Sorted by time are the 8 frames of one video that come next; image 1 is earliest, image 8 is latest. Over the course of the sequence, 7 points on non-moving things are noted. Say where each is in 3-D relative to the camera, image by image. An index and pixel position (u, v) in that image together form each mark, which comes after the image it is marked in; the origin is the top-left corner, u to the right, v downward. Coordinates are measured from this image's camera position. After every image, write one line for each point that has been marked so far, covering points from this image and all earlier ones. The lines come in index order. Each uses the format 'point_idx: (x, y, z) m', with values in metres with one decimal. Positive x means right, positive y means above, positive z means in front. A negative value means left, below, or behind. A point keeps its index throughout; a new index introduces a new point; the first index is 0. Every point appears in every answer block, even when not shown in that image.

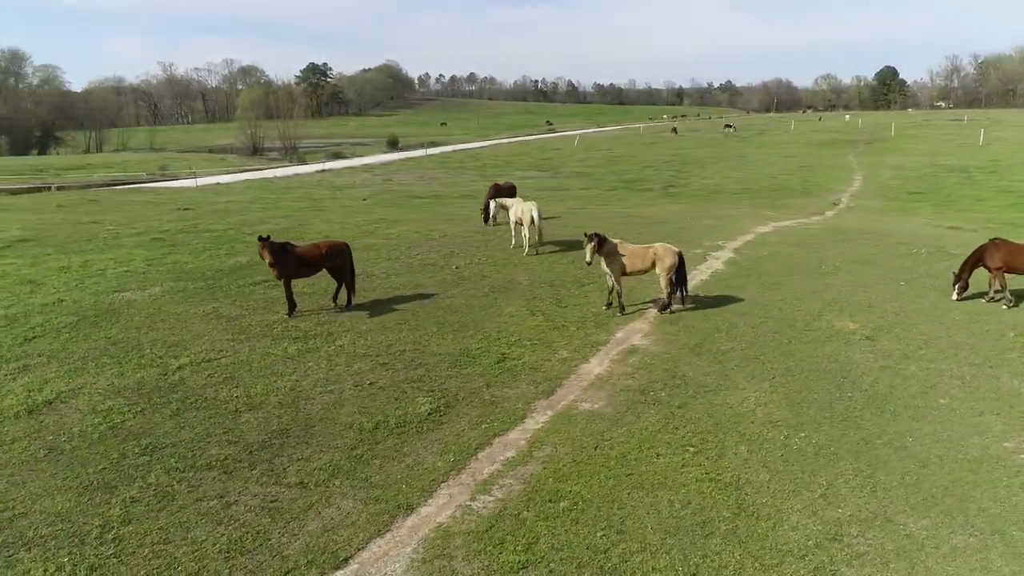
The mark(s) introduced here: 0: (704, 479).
0: (+1.8, -1.8, +6.8) m
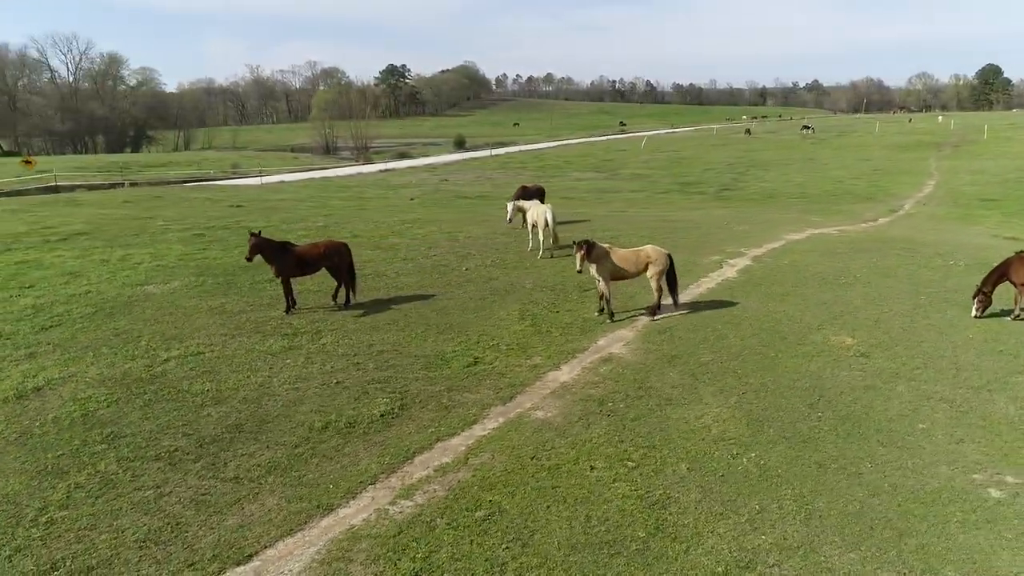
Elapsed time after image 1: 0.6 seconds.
0: (+1.1, -1.9, +6.6) m
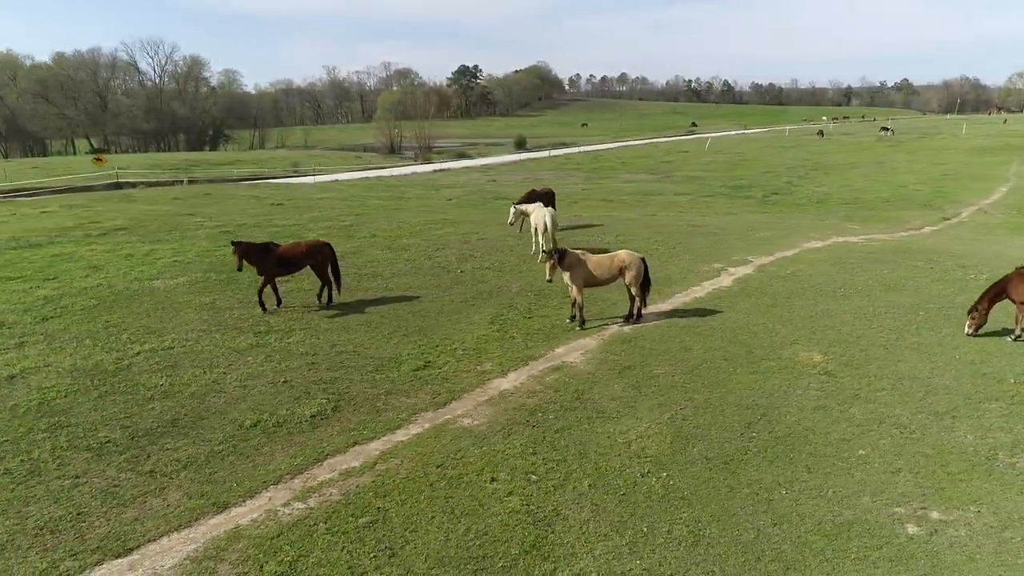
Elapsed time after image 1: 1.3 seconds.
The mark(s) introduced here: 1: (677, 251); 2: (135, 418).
0: (+0.1, -2.0, +6.4) m
1: (+3.8, +0.9, +16.8) m
2: (-4.4, -1.5, +8.5) m
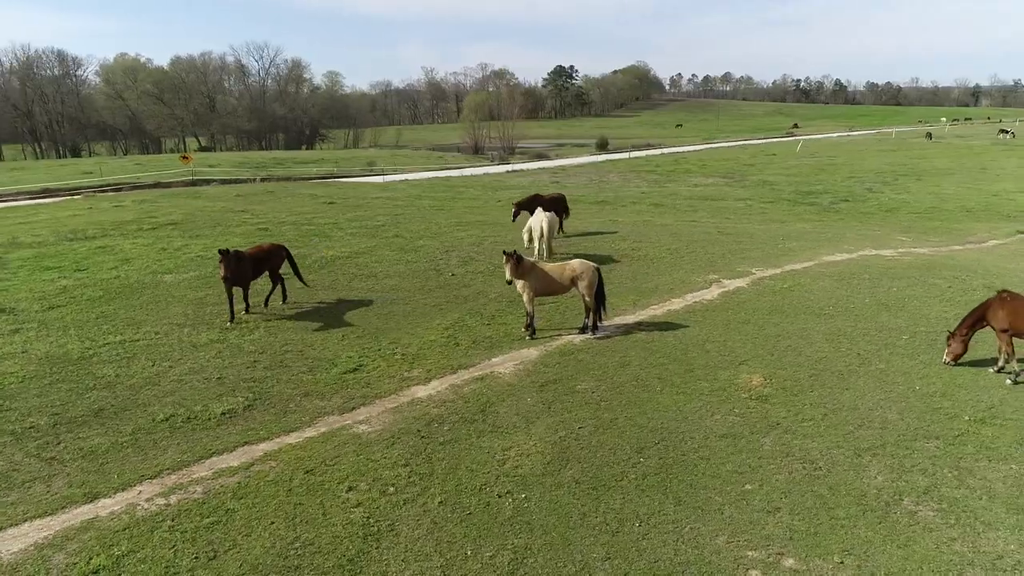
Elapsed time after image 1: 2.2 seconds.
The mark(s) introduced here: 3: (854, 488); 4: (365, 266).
0: (-1.4, -2.1, +6.4) m
1: (+3.8, +0.6, +16.2) m
2: (-5.6, -1.5, +9.0) m
3: (+3.2, -1.9, +6.7) m
4: (-3.4, +0.5, +16.4) m
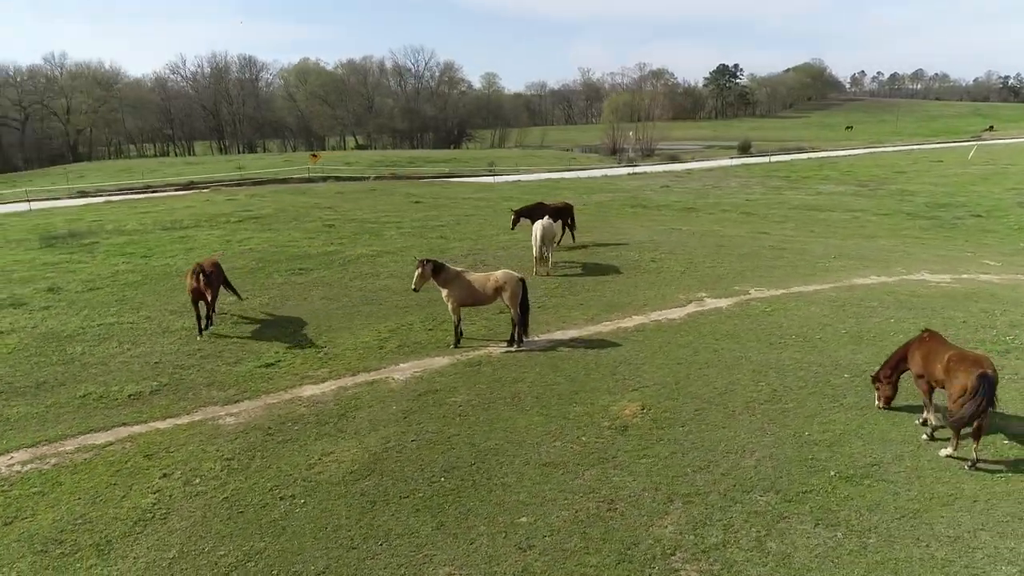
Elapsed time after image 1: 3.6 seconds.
0: (-3.5, -2.1, +6.8) m
1: (+3.8, +0.3, +15.3) m
2: (-7.0, -1.3, +10.3) m
3: (+1.0, -2.1, +6.2) m
4: (-3.2, +0.5, +17.1) m
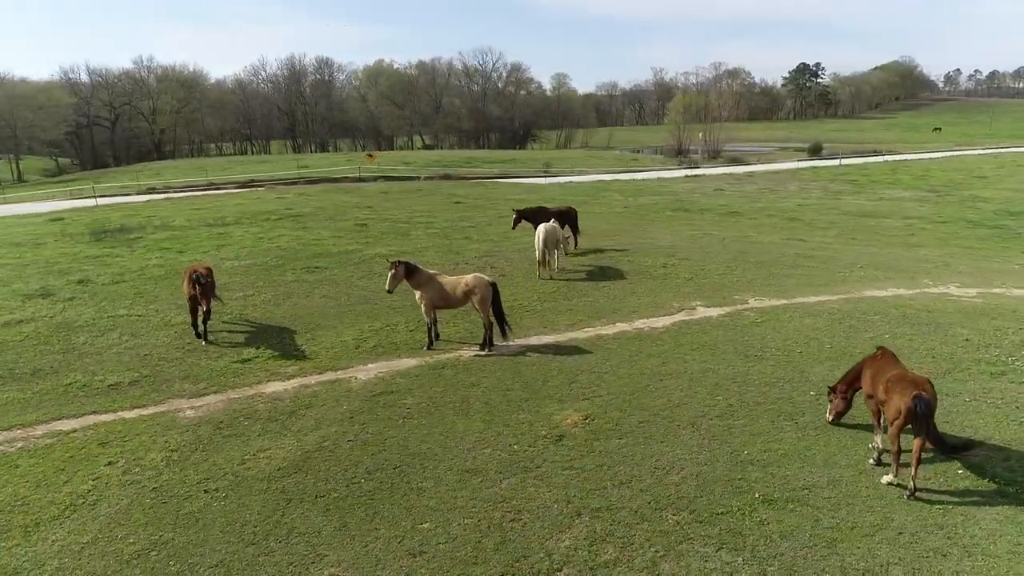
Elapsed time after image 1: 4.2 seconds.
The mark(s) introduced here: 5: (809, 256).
0: (-4.4, -2.1, +7.2) m
1: (+3.8, +0.1, +14.9) m
2: (-7.5, -1.2, +11.0) m
3: (+0.1, -2.2, +6.1) m
4: (-2.9, +0.5, +17.4) m
5: (+7.7, +0.8, +18.6) m
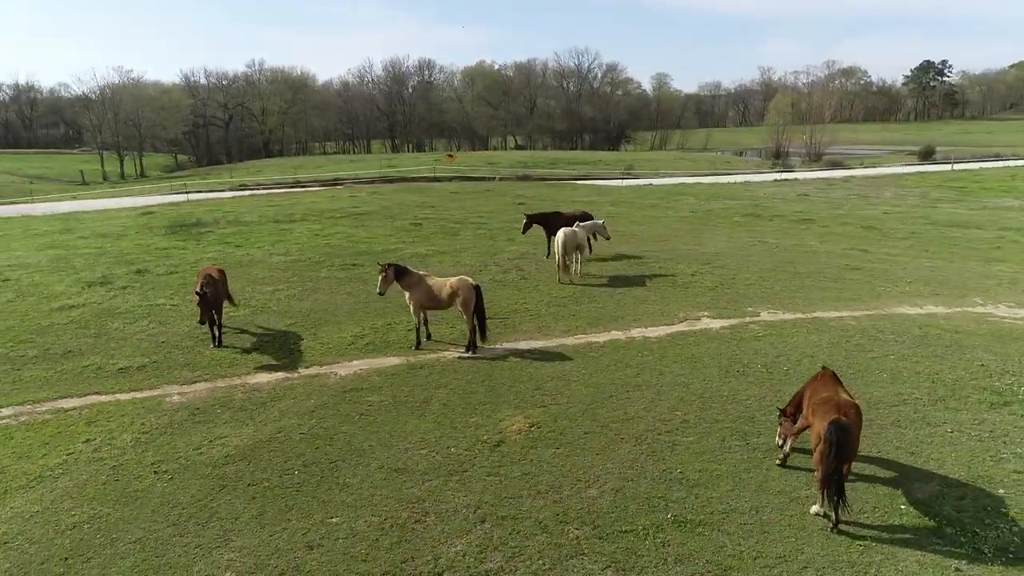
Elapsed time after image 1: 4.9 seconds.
0: (-5.1, -2.0, +7.9) m
1: (+4.1, -0.1, +14.4) m
2: (-7.6, -1.0, +12.0) m
3: (-0.8, -2.3, +6.2) m
4: (-2.2, +0.5, +17.8) m
5: (+8.5, +0.5, +17.5) m
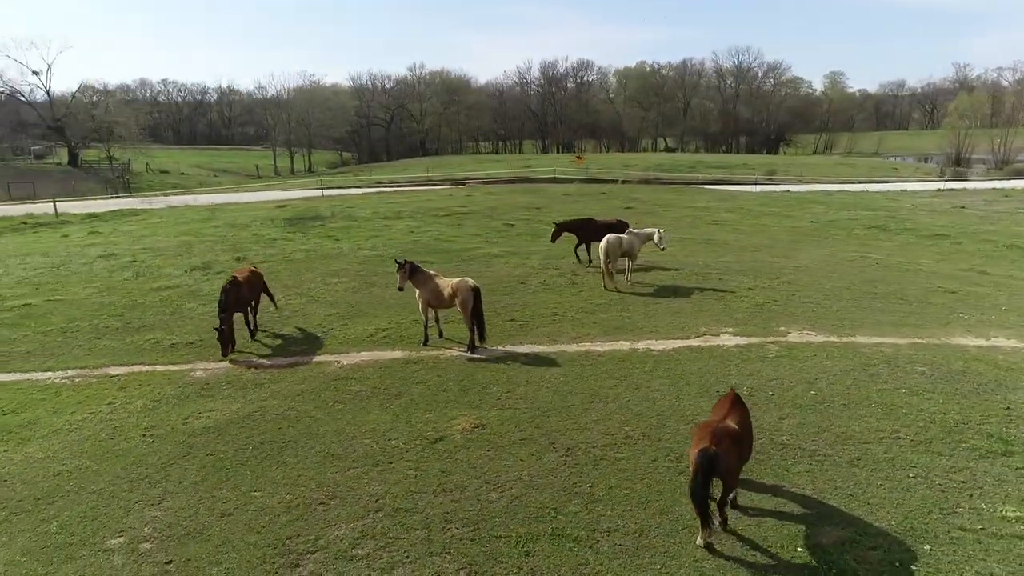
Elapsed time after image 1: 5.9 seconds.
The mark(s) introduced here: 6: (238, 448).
0: (-5.7, -1.7, +9.3) m
1: (+4.8, -0.4, +13.6) m
2: (-7.2, -0.6, +13.9) m
3: (-1.9, -2.3, +6.7) m
4: (-0.6, +0.6, +18.3) m
5: (+9.7, -0.1, +15.7) m
6: (-3.1, -1.9, +8.4) m
